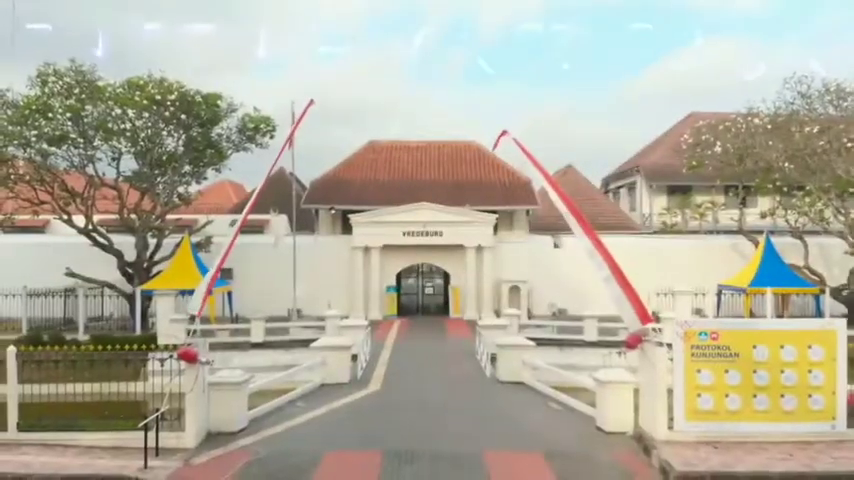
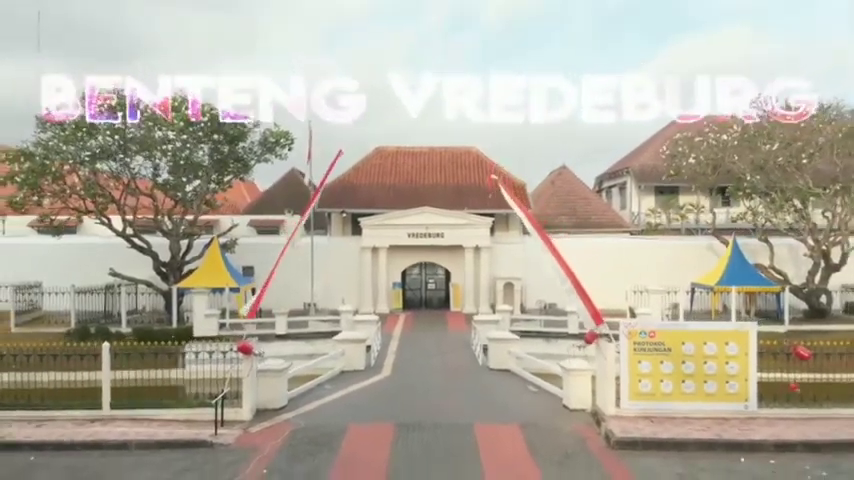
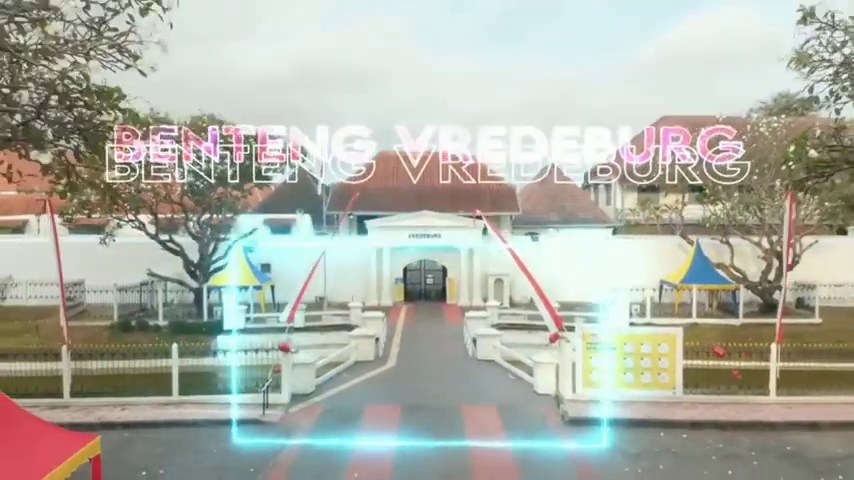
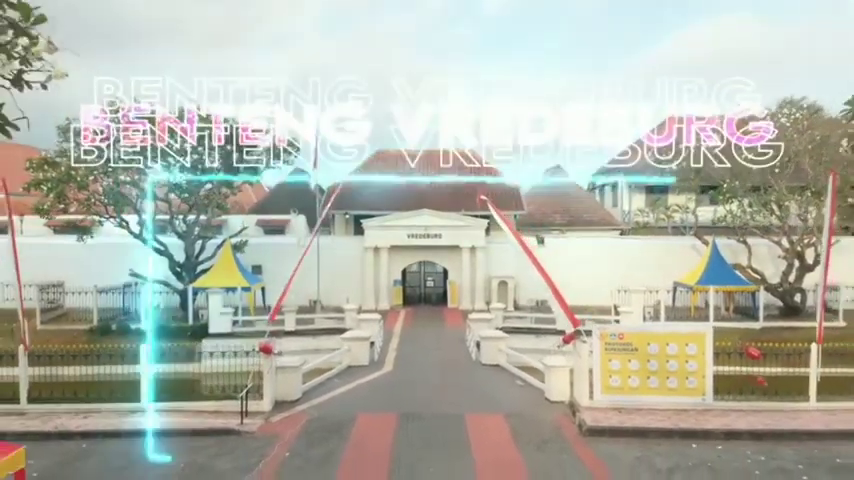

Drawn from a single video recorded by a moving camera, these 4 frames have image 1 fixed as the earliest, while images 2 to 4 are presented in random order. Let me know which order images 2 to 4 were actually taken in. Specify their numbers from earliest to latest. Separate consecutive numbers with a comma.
2, 4, 3
